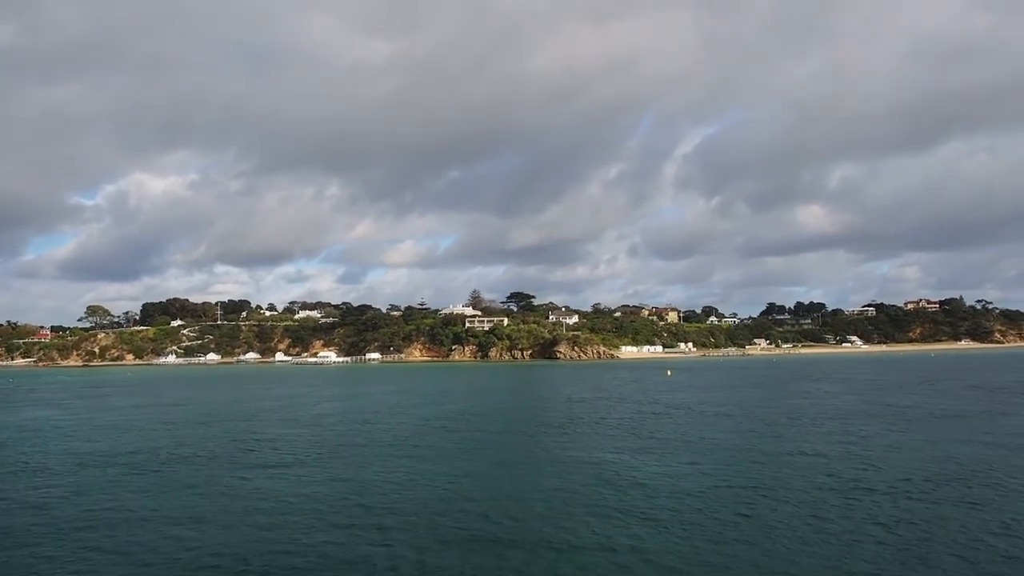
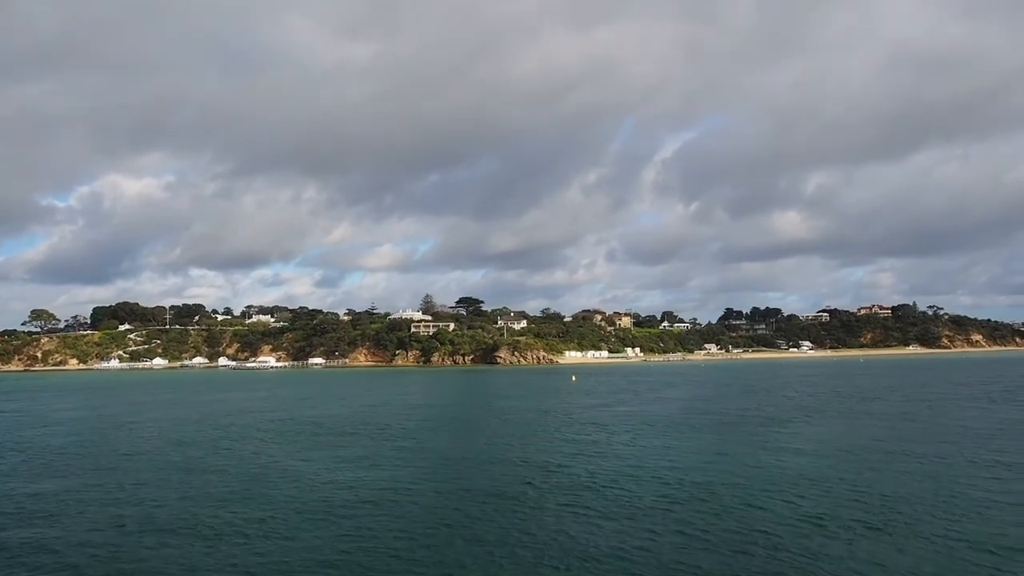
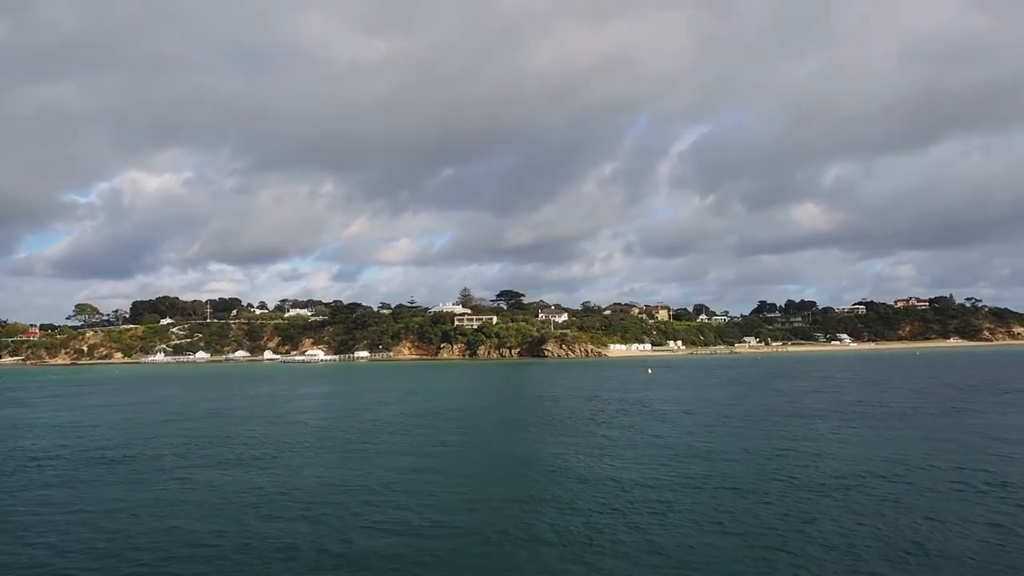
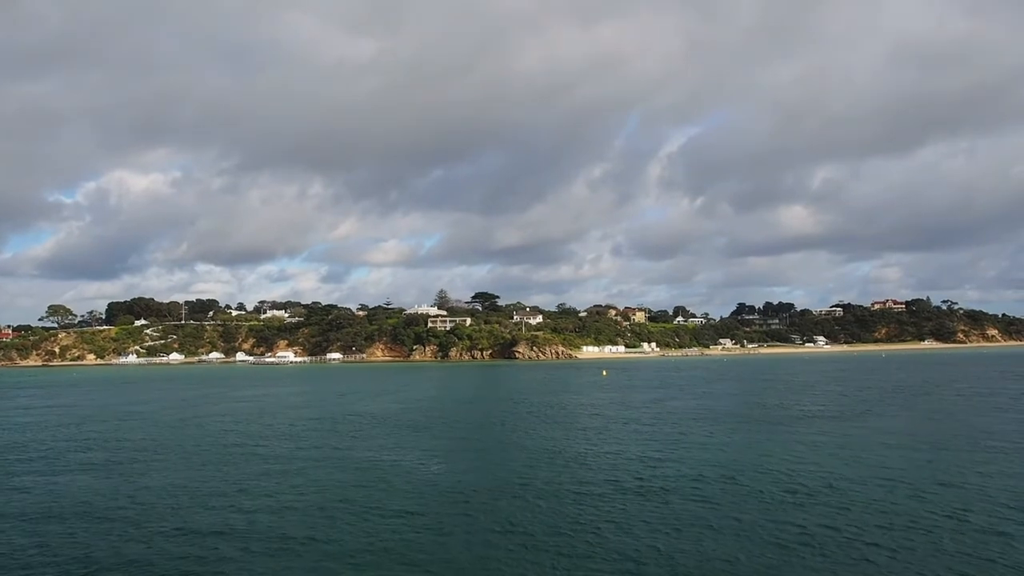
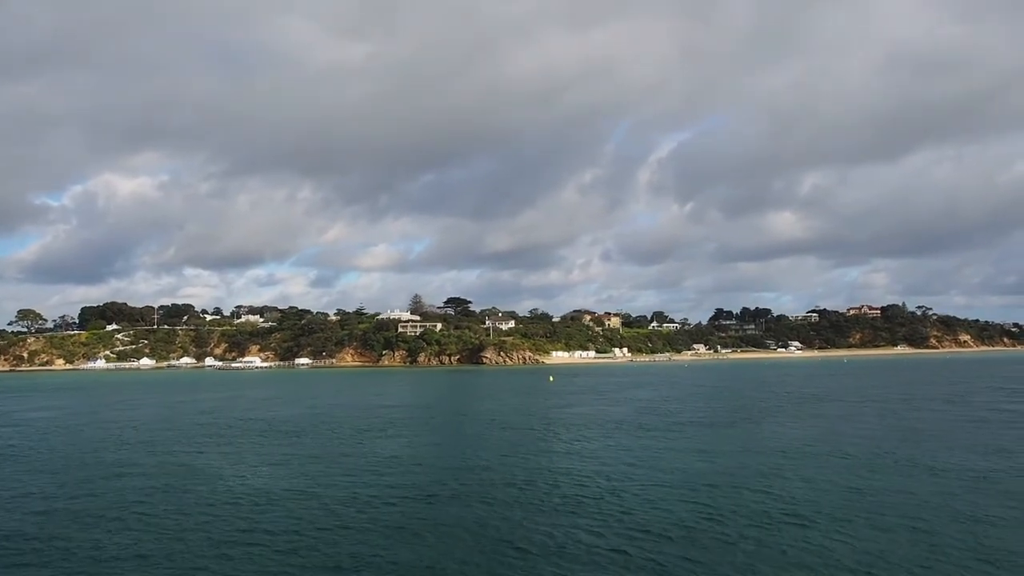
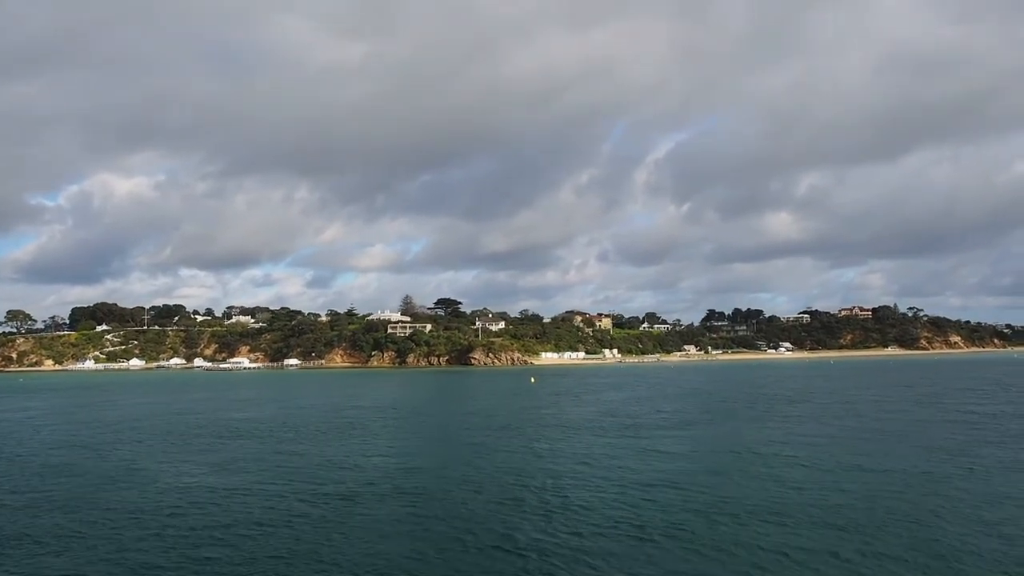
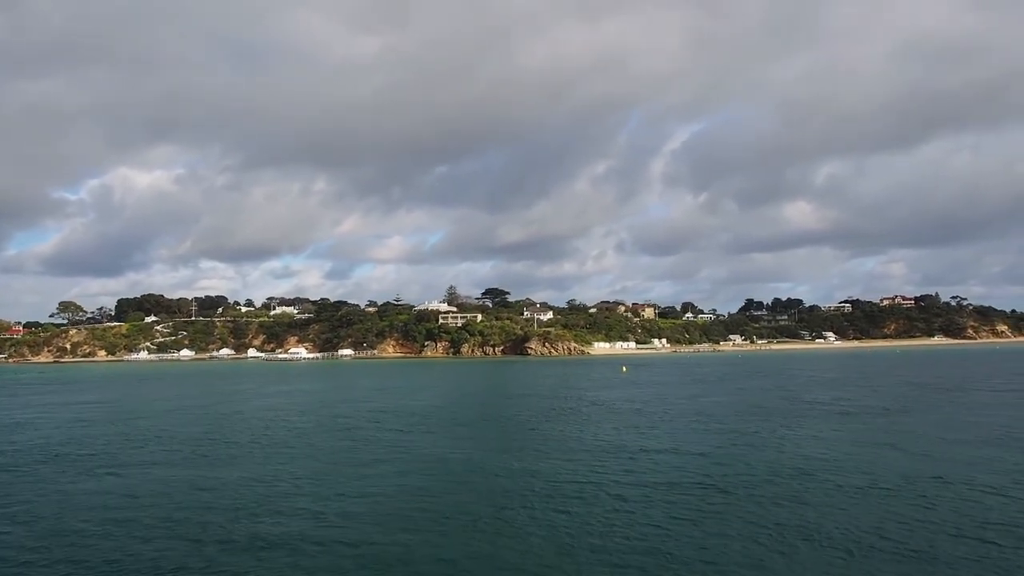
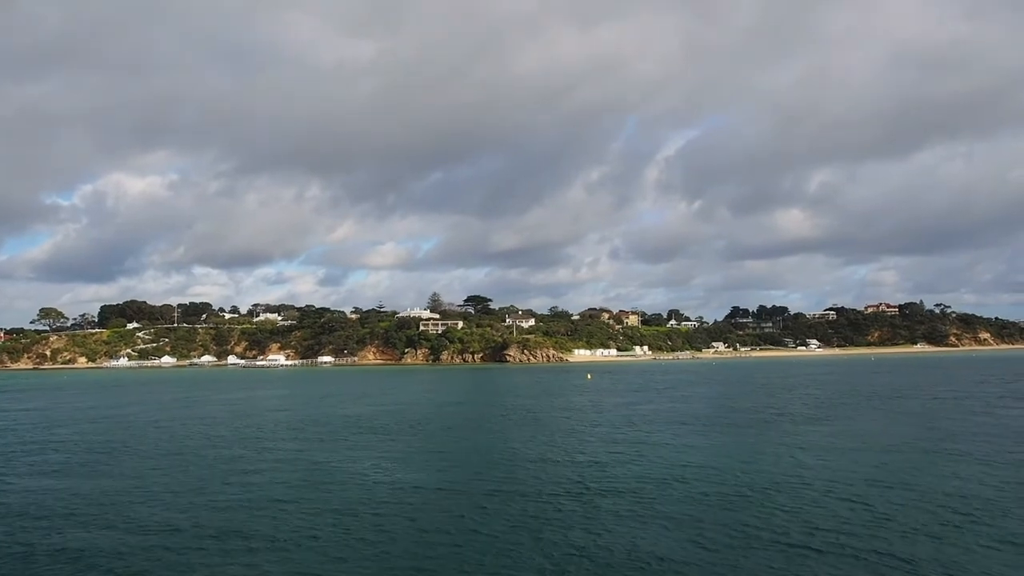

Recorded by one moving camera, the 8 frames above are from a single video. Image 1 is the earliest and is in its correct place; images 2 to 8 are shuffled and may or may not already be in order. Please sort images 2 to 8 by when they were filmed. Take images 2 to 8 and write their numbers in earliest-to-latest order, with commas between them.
3, 7, 4, 8, 2, 5, 6
